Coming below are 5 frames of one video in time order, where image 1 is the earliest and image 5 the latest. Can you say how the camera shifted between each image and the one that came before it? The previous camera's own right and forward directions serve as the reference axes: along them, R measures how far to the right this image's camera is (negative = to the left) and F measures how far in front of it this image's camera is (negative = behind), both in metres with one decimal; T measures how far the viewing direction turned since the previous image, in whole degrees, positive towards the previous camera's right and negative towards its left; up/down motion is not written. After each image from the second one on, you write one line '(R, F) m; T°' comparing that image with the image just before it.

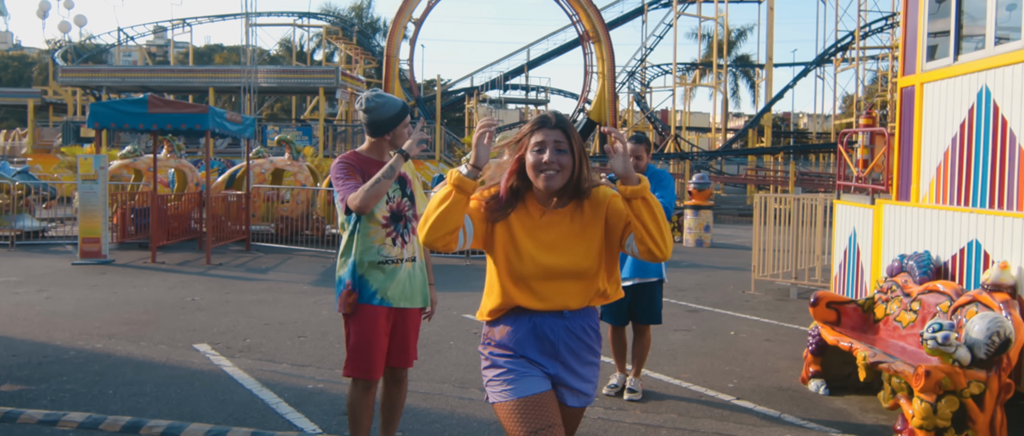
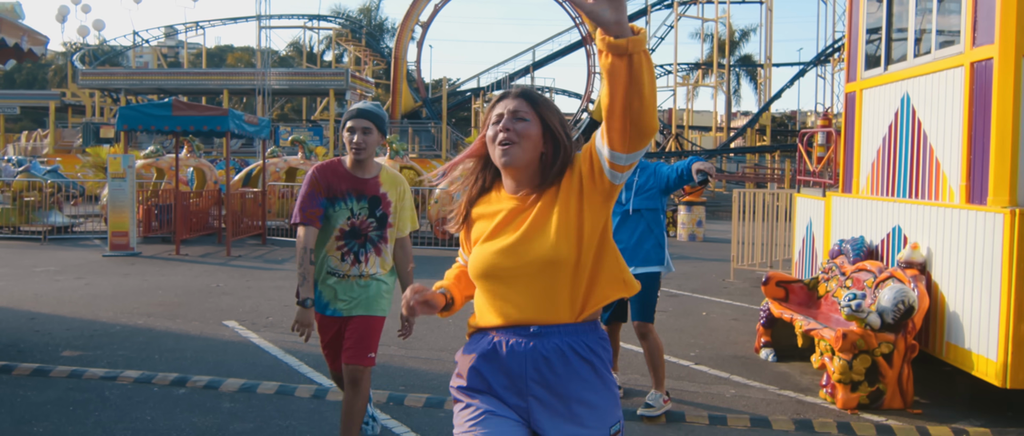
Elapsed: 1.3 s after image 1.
(+0.1, -0.8) m; -1°
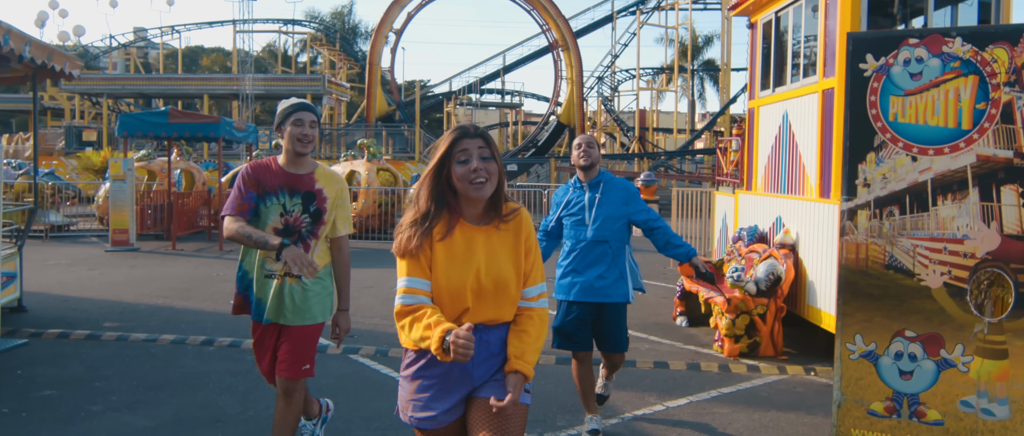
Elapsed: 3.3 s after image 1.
(+0.1, -1.3) m; +2°
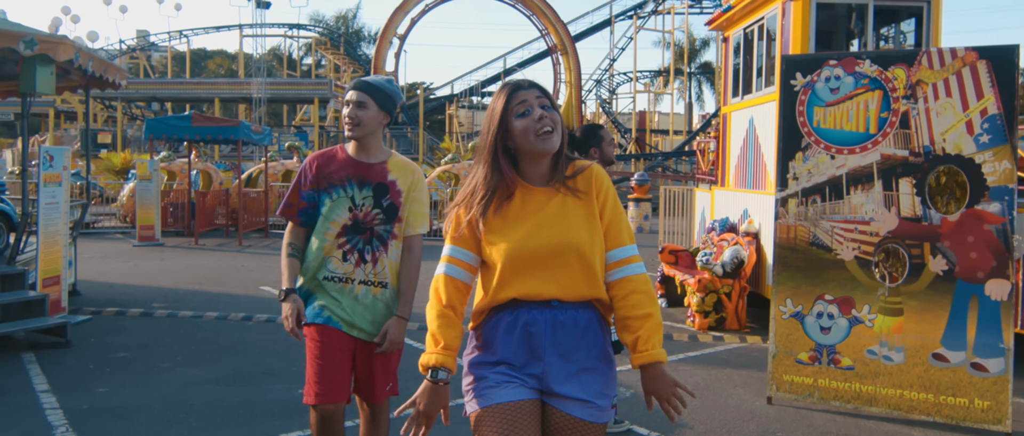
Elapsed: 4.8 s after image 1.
(0.0, -0.9) m; 0°
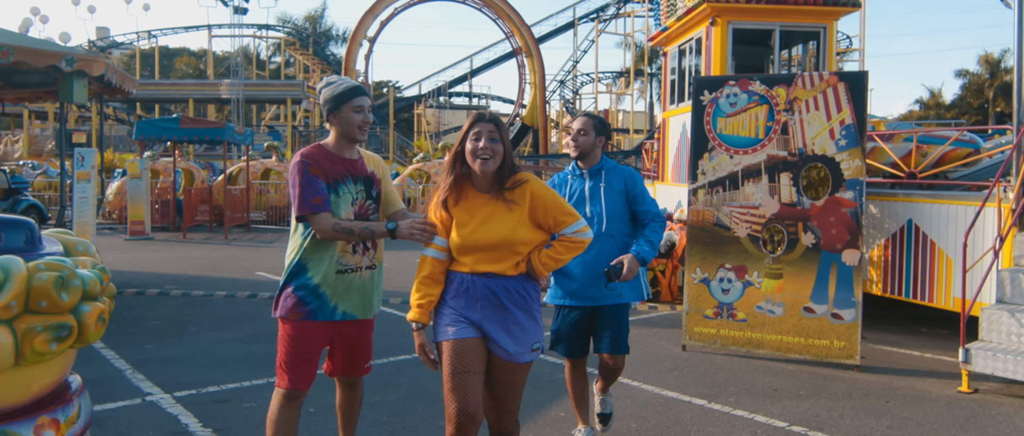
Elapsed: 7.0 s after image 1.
(0.0, -1.2) m; +2°
